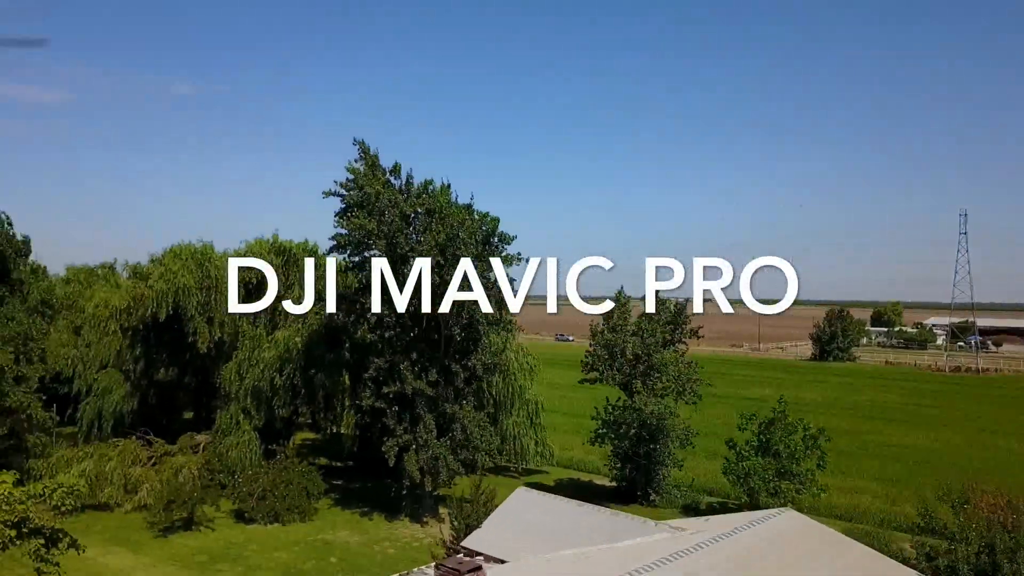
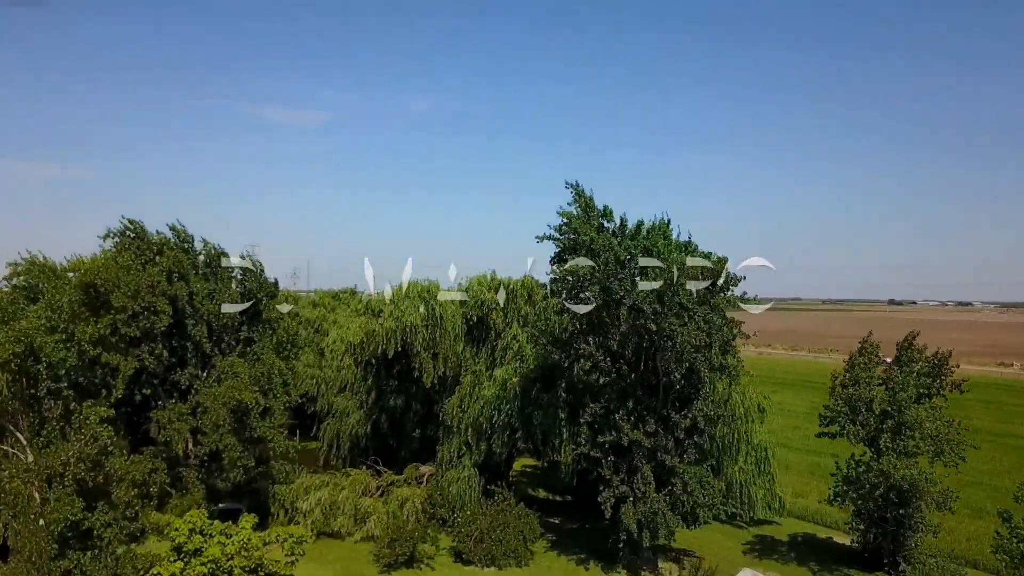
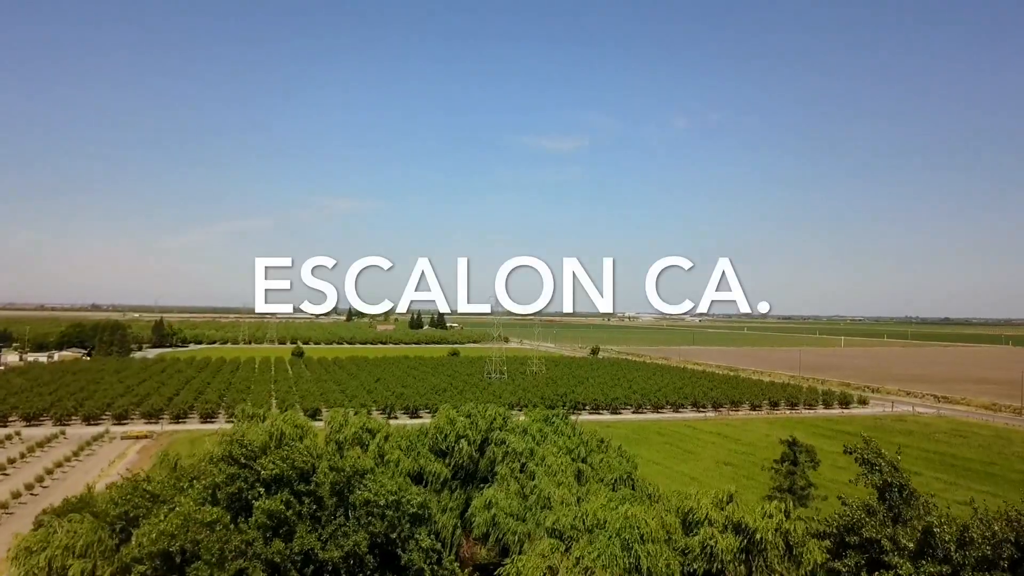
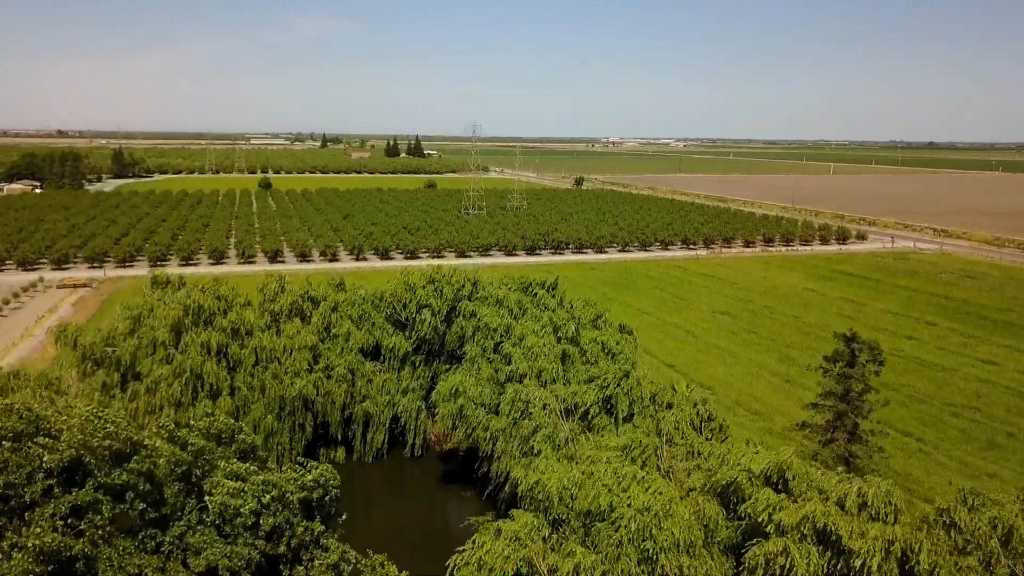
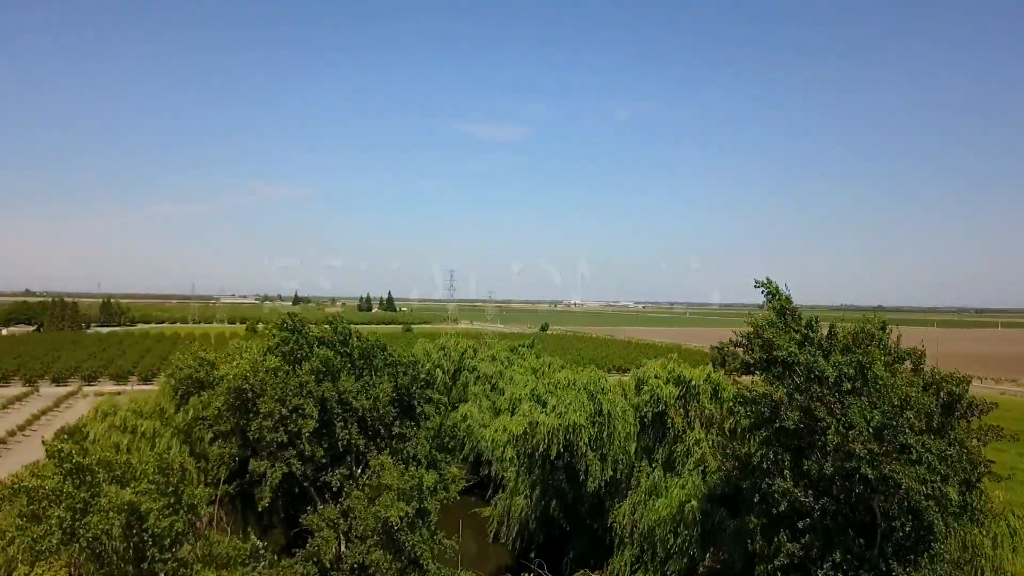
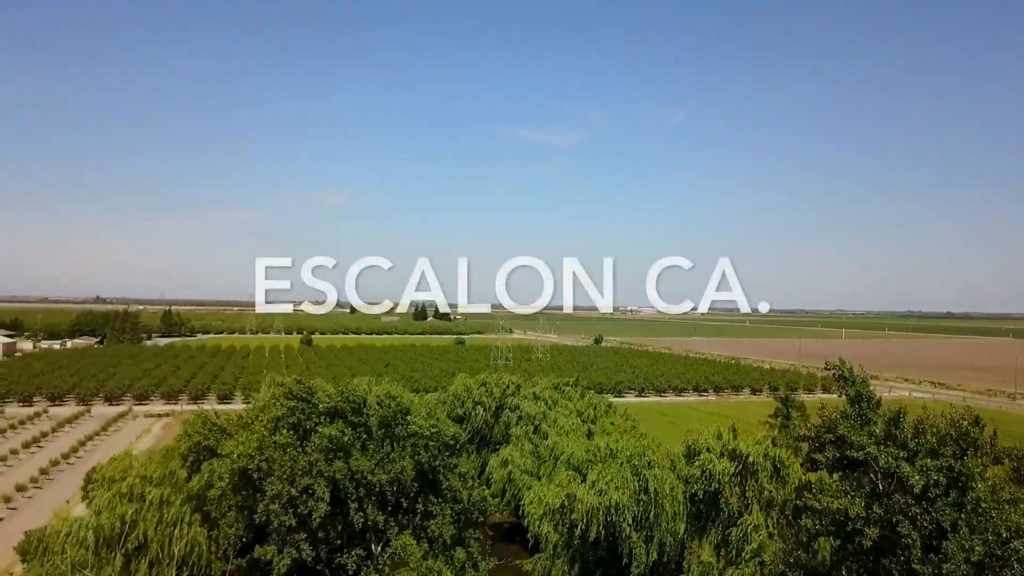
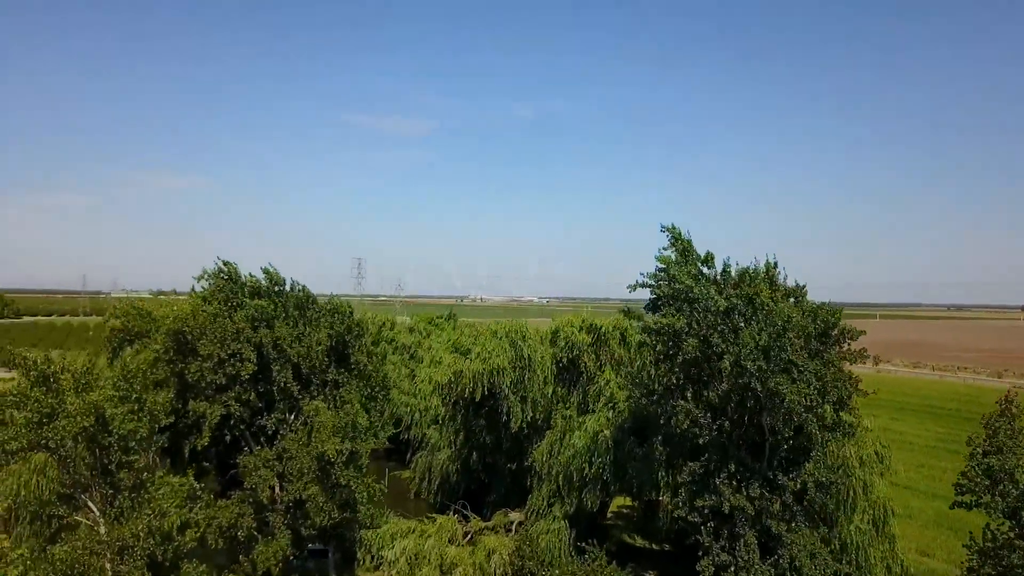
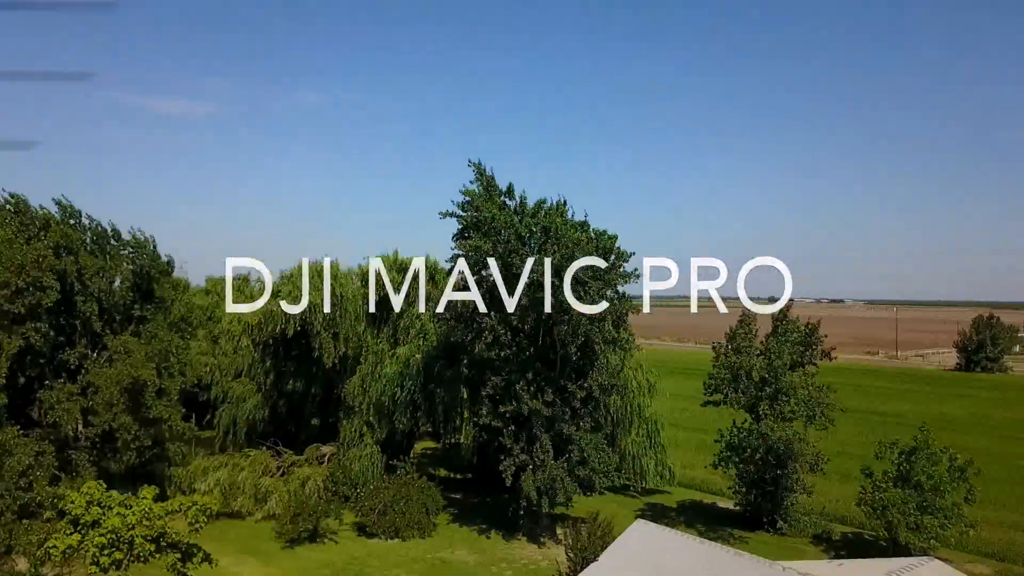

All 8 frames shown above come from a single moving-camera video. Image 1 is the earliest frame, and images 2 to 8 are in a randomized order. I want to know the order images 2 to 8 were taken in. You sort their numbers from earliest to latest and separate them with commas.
8, 2, 7, 5, 6, 3, 4
